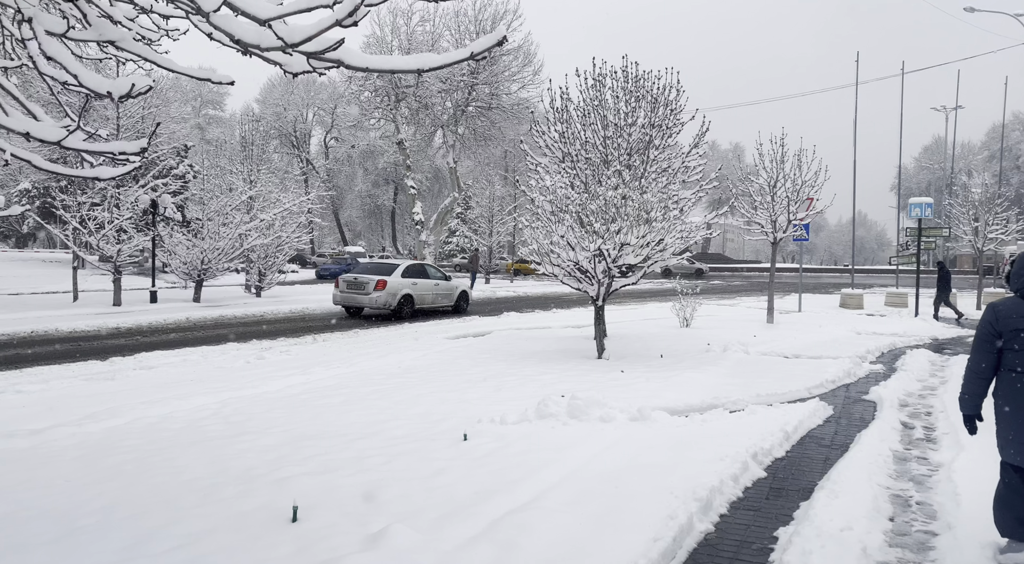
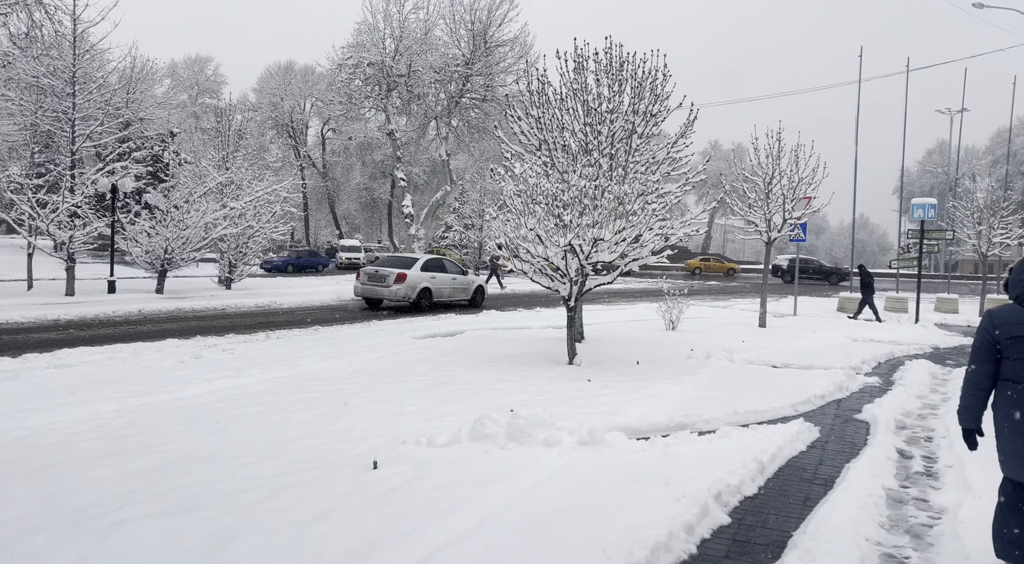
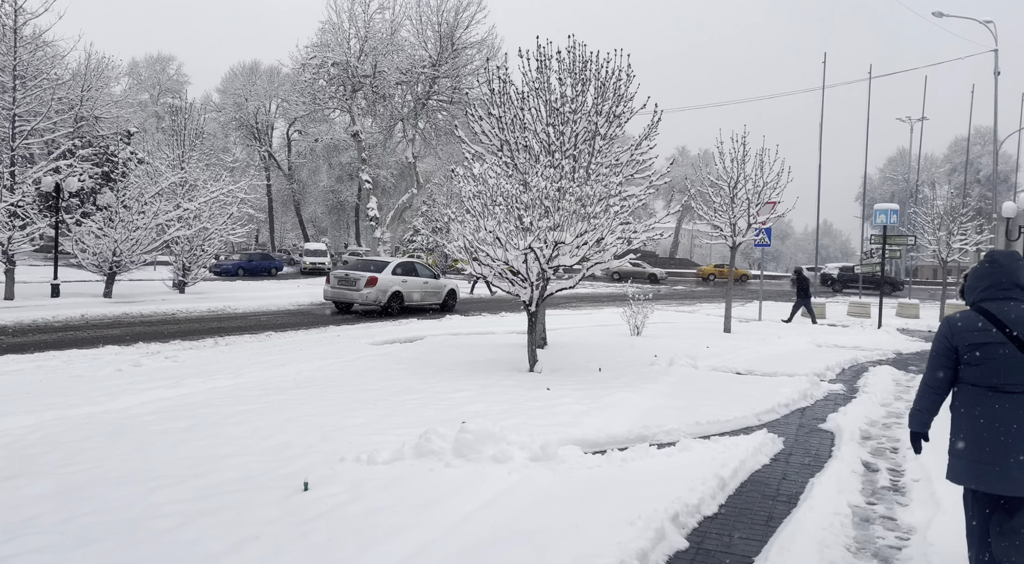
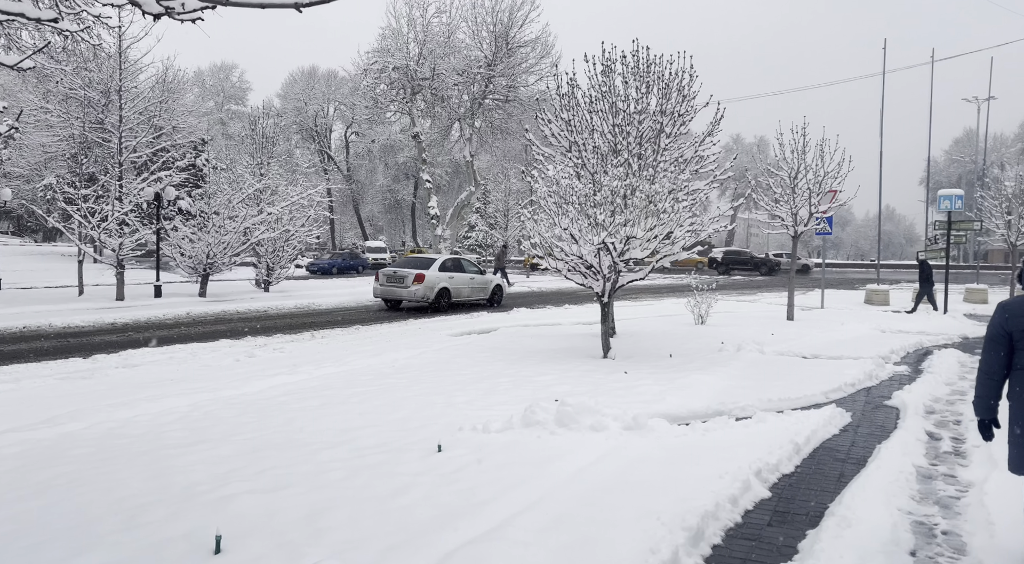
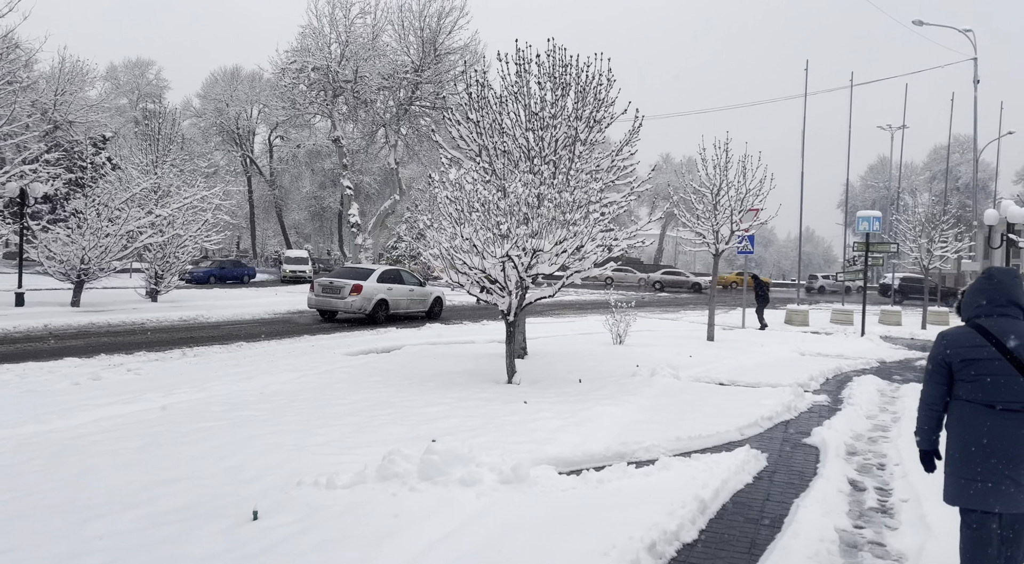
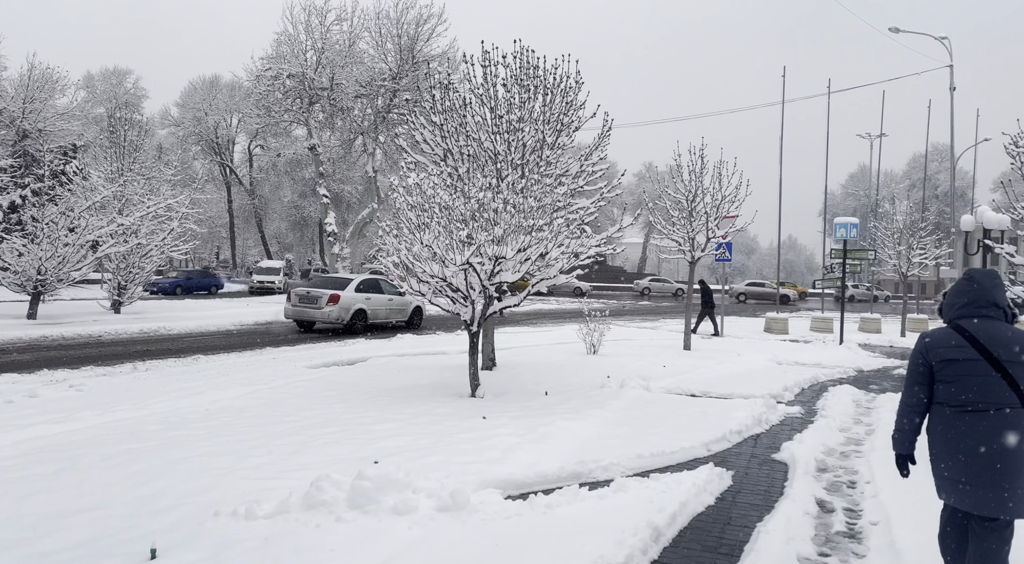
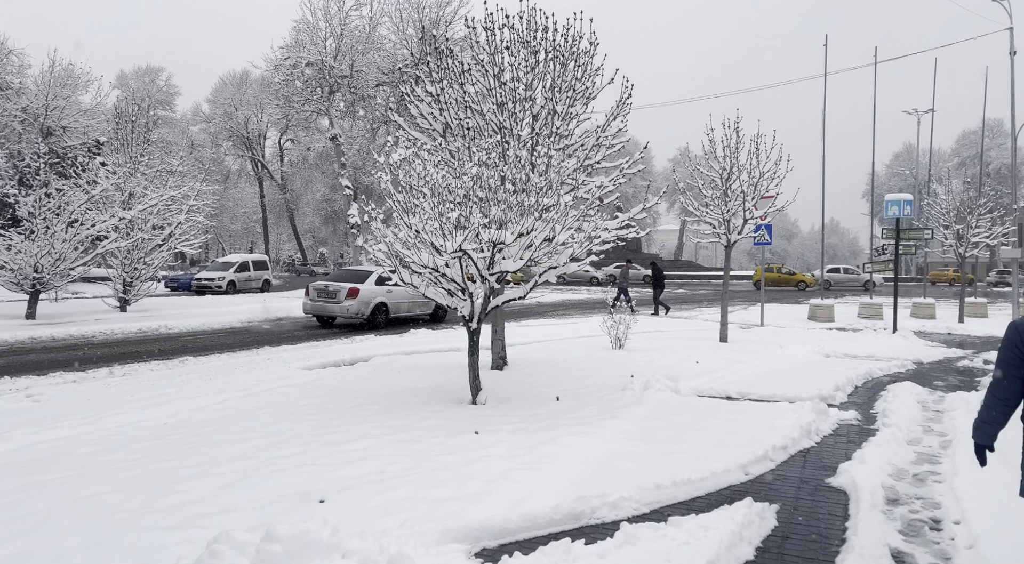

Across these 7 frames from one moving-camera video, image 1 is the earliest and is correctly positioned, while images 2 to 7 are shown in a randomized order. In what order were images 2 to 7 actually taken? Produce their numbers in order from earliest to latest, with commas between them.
4, 2, 3, 5, 6, 7
